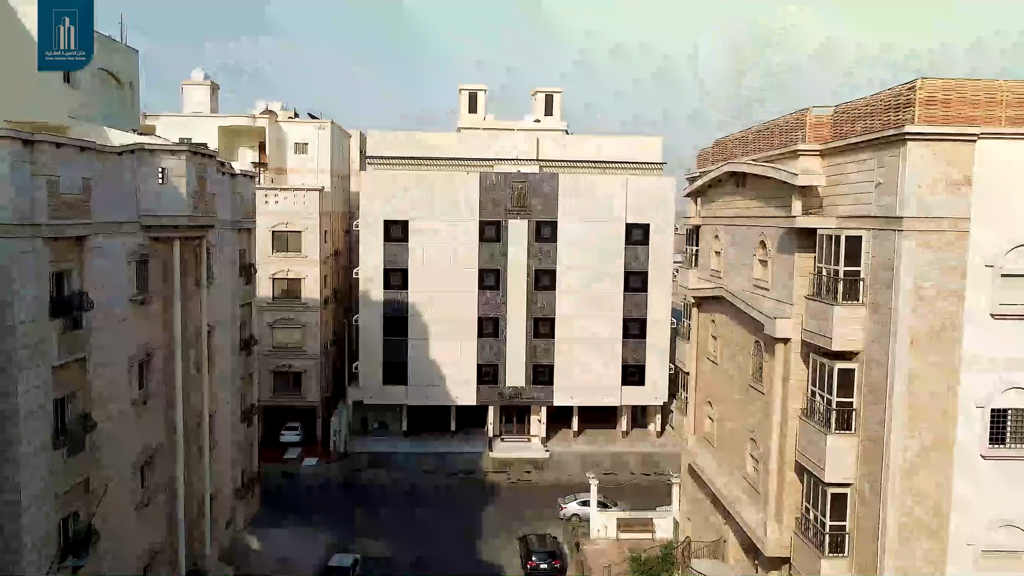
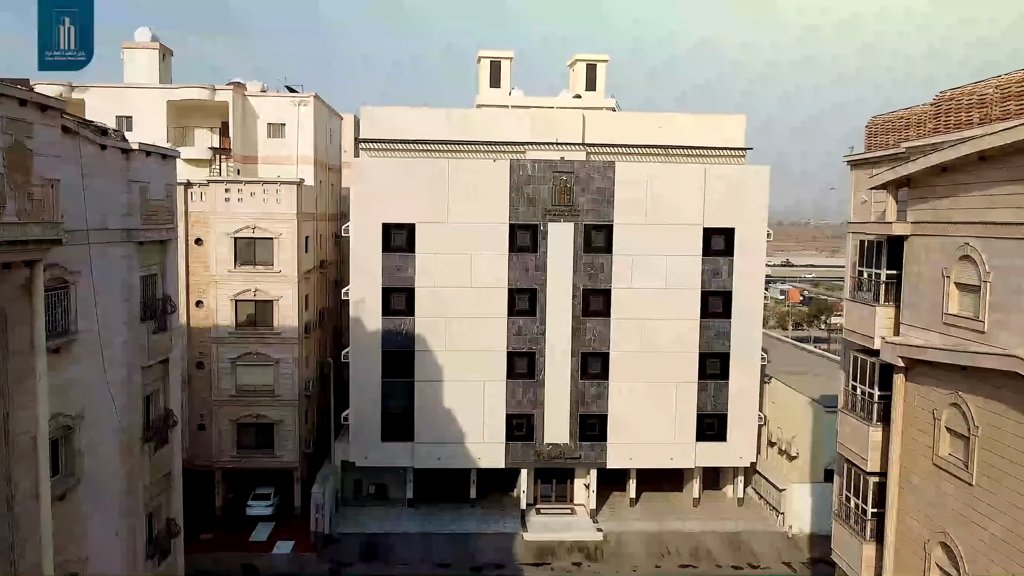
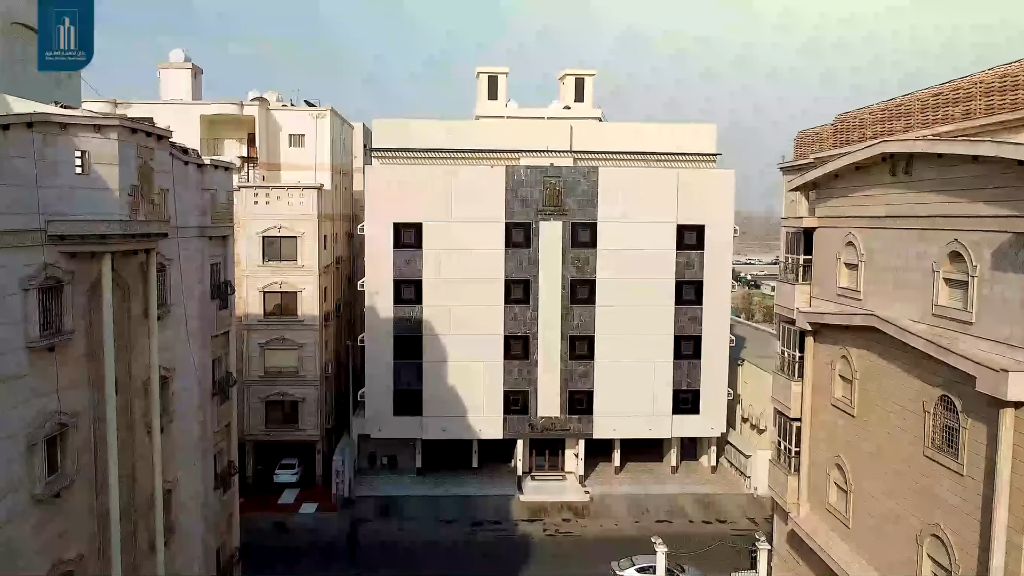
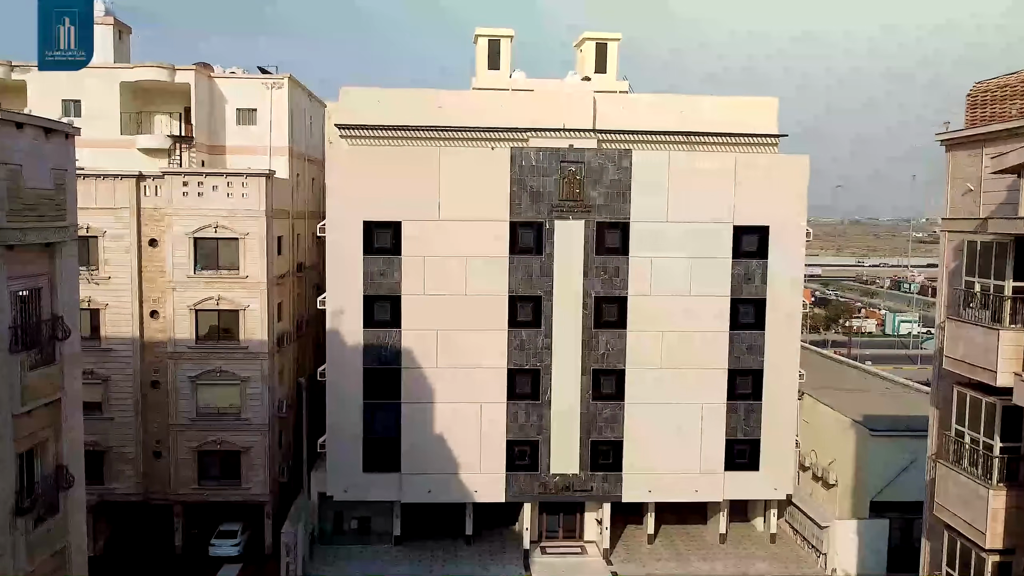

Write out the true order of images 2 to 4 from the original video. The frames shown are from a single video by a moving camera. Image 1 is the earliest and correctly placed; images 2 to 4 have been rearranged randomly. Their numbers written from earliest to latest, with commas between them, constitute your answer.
3, 2, 4
